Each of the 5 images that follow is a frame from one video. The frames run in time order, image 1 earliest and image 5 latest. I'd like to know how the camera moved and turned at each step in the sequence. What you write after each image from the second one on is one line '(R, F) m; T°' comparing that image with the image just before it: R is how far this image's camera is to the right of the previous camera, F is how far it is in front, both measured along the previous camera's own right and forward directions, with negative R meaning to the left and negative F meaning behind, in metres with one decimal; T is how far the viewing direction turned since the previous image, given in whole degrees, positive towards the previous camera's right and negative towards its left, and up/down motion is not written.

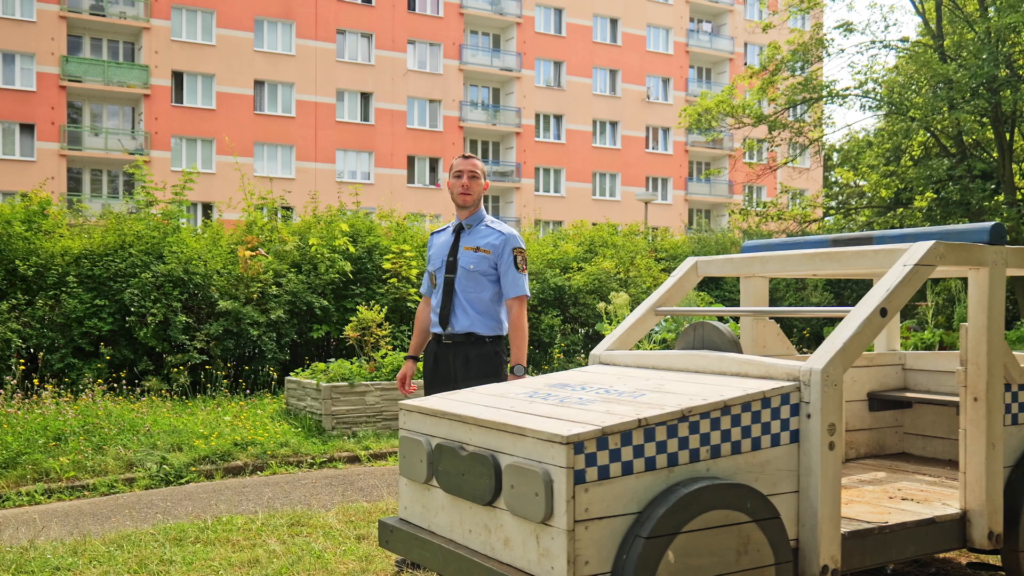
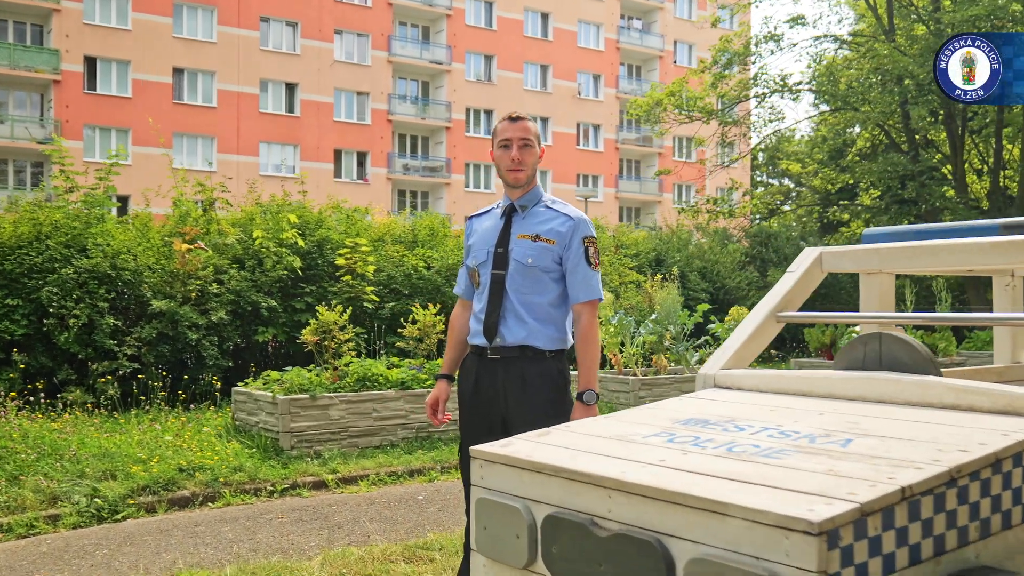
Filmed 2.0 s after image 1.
(-0.5, +1.1) m; +4°
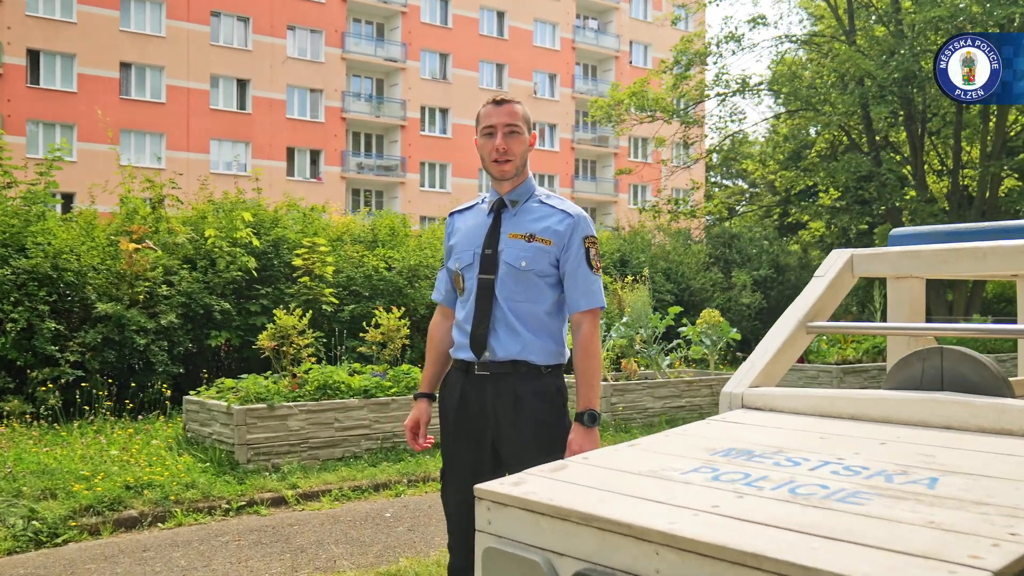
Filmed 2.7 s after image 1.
(-0.1, +0.4) m; +3°
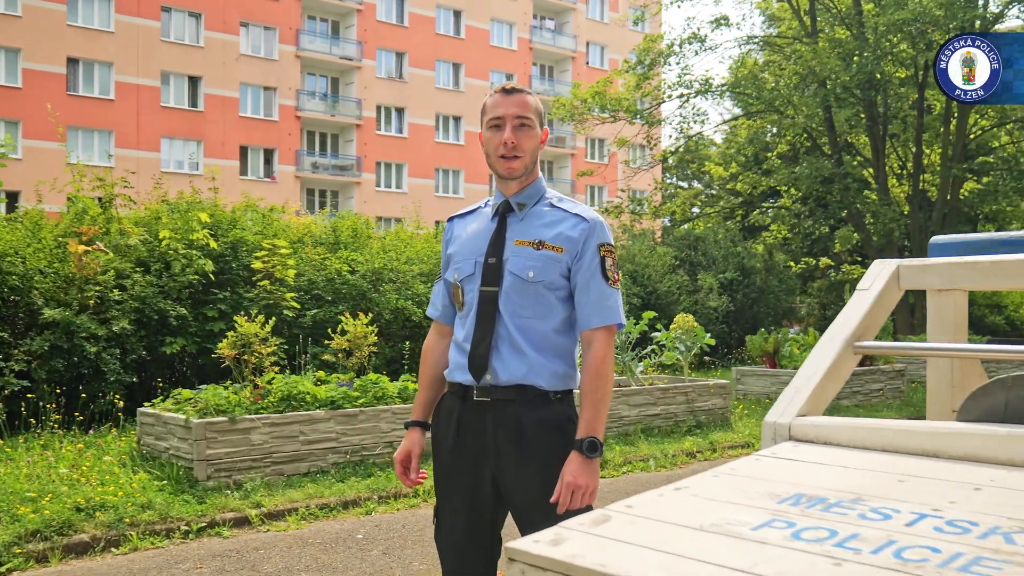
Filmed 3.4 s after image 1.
(-0.1, +0.3) m; +3°
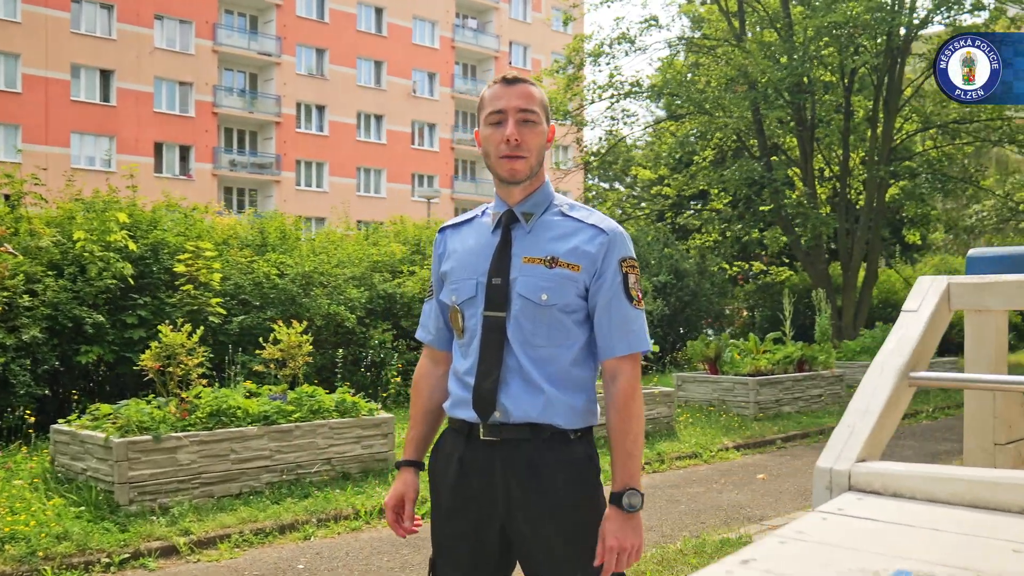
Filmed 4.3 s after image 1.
(-0.2, +0.4) m; +4°
